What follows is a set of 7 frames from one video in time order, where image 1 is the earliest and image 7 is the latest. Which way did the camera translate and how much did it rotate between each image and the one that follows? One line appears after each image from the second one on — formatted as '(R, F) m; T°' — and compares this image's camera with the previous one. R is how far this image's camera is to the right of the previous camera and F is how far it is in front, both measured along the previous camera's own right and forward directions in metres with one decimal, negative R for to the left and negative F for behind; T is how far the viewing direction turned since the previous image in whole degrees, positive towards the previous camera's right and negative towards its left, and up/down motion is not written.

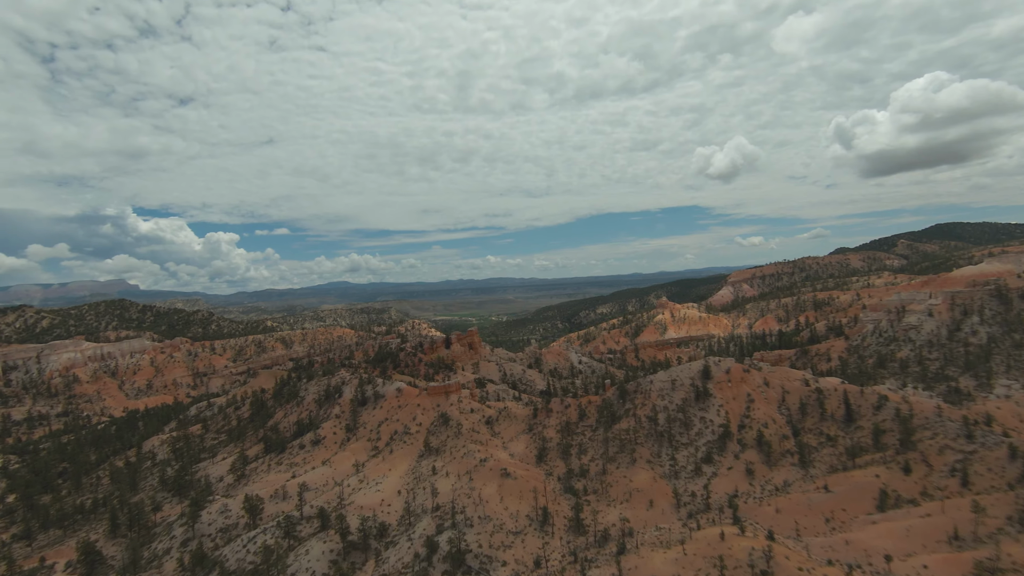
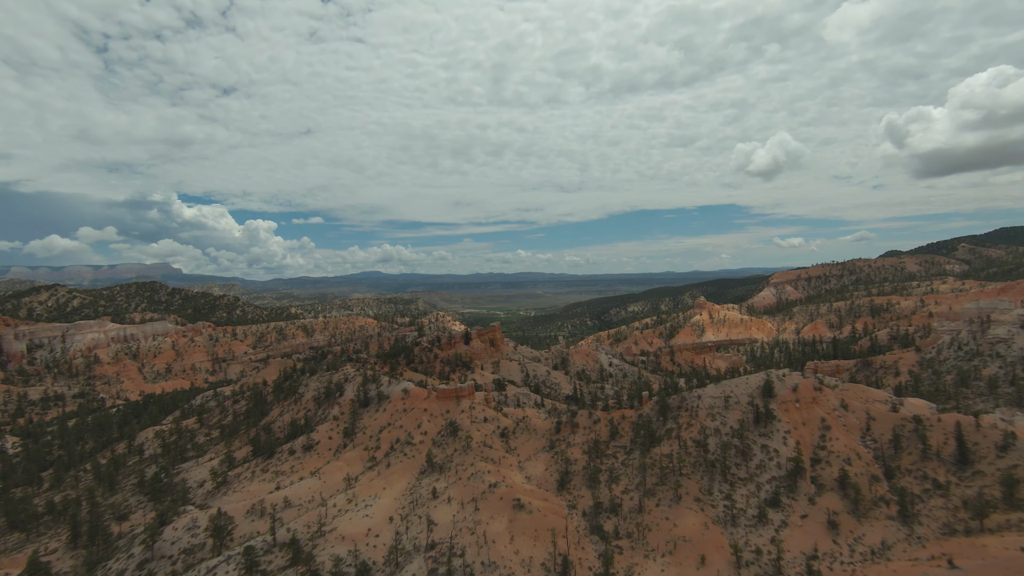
(+0.6, +9.1) m; -3°
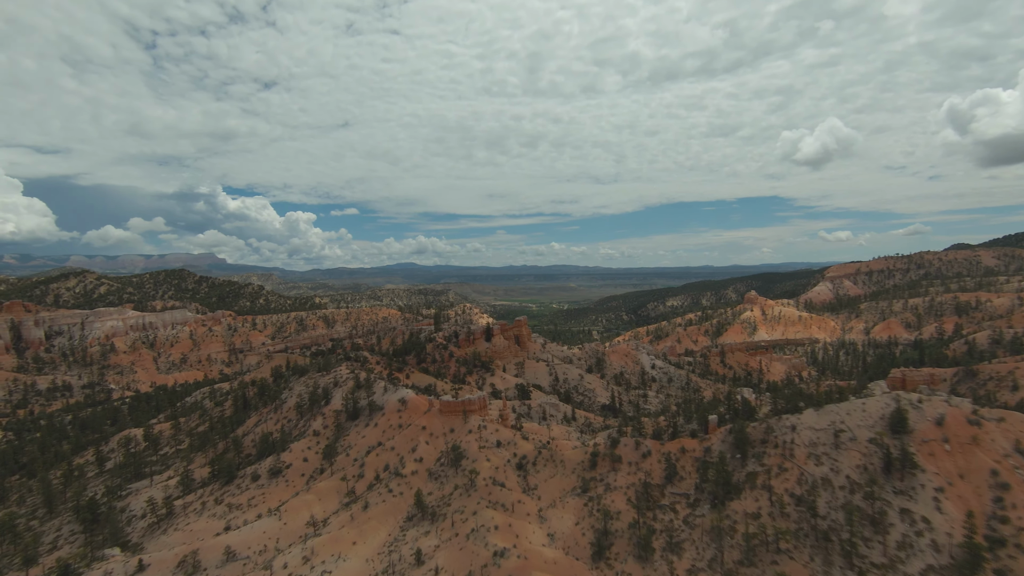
(+0.9, +13.2) m; -4°
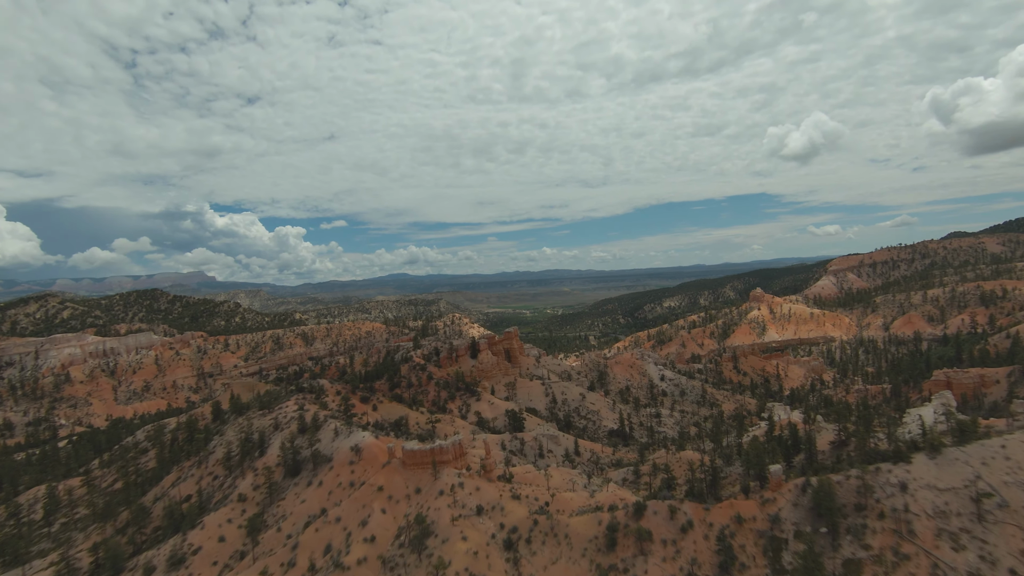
(+1.0, +11.4) m; +1°
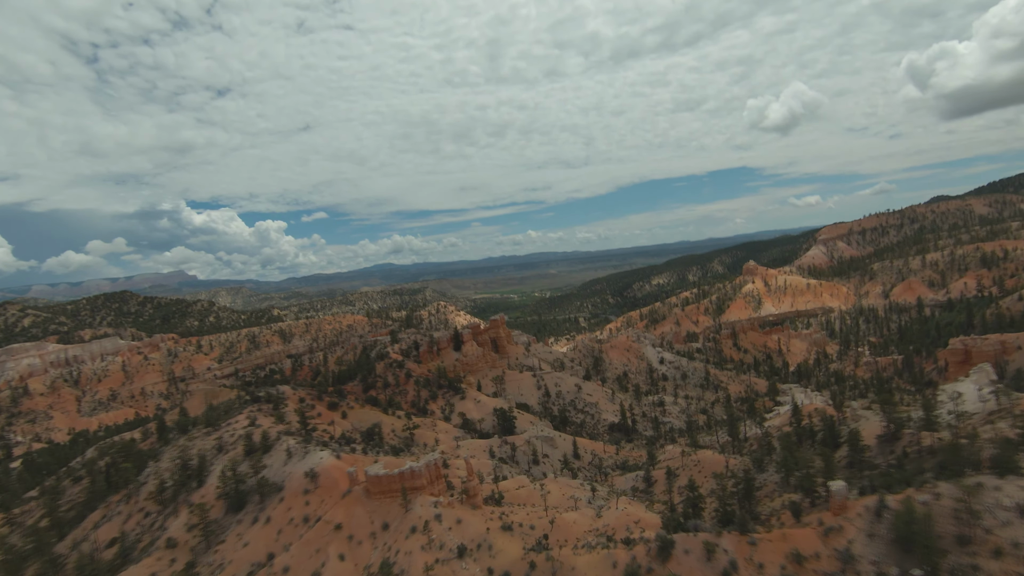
(+0.5, +6.9) m; +1°
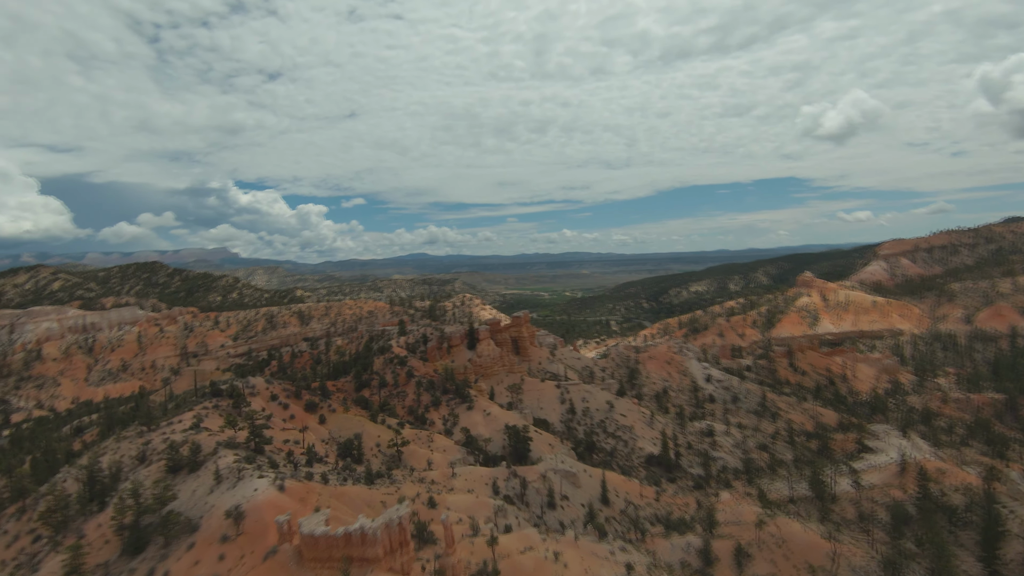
(+0.5, +10.1) m; -3°
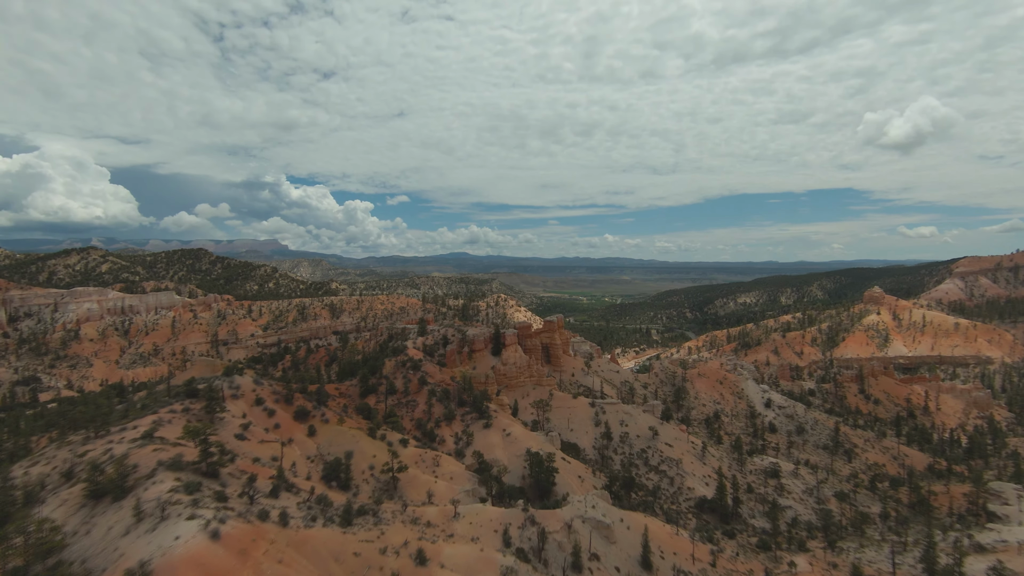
(+0.6, +7.2) m; -4°
